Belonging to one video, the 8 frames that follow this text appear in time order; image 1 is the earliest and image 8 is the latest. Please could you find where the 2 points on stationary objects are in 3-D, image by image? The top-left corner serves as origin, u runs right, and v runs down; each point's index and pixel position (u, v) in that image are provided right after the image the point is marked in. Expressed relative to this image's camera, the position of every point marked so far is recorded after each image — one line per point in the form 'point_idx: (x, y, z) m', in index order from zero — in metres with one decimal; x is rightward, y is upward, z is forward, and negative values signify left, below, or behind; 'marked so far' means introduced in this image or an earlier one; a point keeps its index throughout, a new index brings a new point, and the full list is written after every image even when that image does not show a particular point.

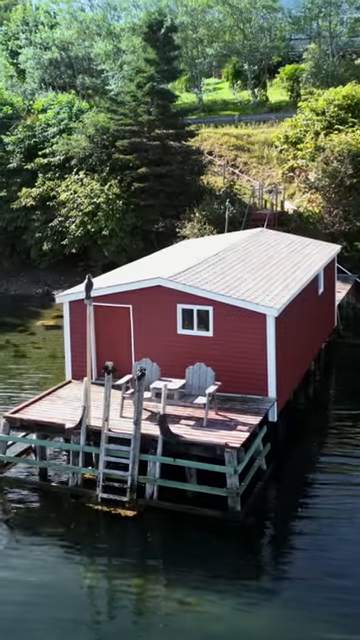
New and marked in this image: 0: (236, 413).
0: (+1.0, -1.7, +12.5) m
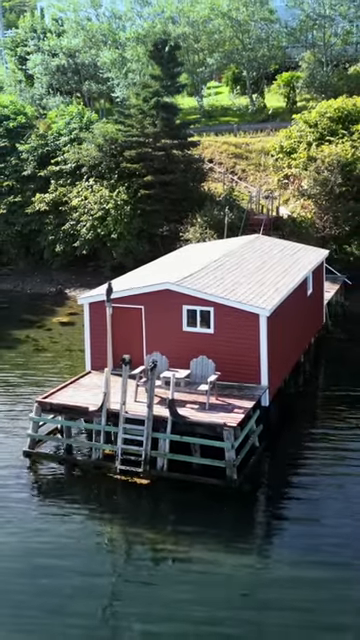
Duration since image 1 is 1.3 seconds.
0: (+1.1, -1.6, +14.7) m
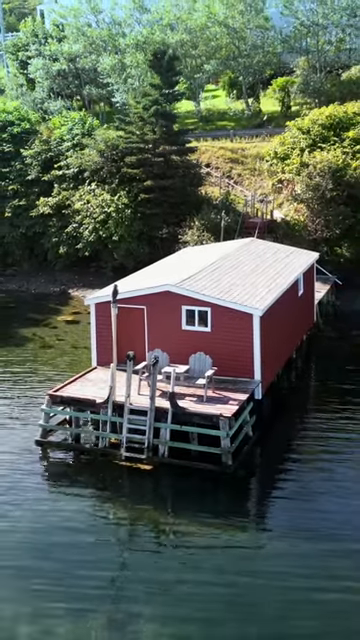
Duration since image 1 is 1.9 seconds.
0: (+1.1, -1.6, +16.0) m
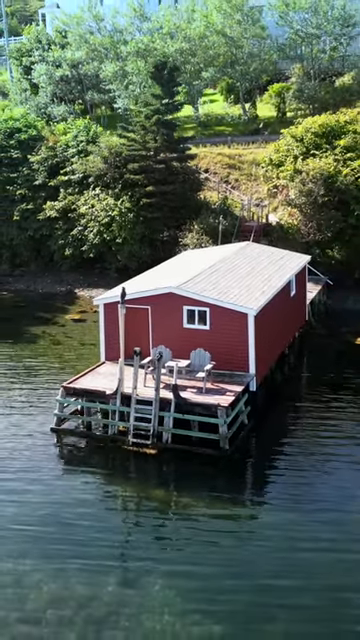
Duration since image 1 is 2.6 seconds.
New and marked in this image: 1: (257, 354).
0: (+1.2, -1.6, +17.7) m
1: (+2.0, -0.9, +18.6) m
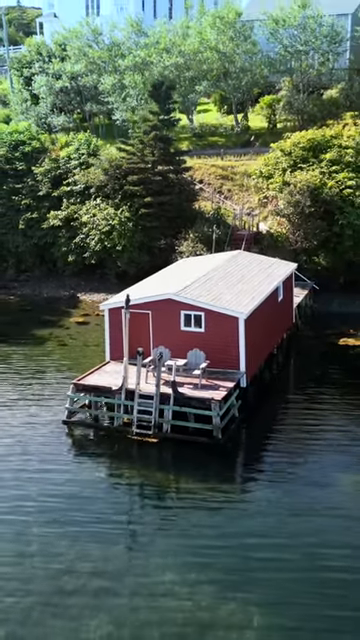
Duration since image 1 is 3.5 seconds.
0: (+1.1, -1.7, +19.8) m
1: (+2.0, -1.0, +20.8) m
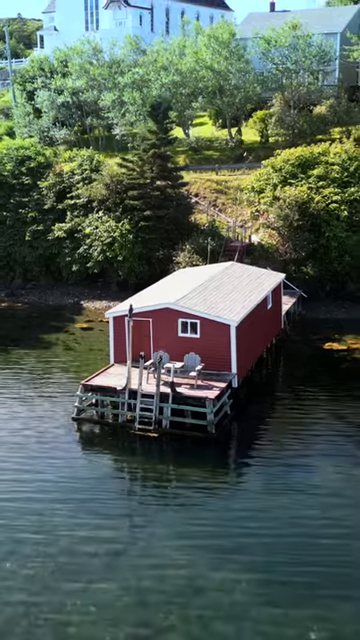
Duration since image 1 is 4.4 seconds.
0: (+1.0, -1.9, +22.0) m
1: (+1.9, -1.2, +23.0) m
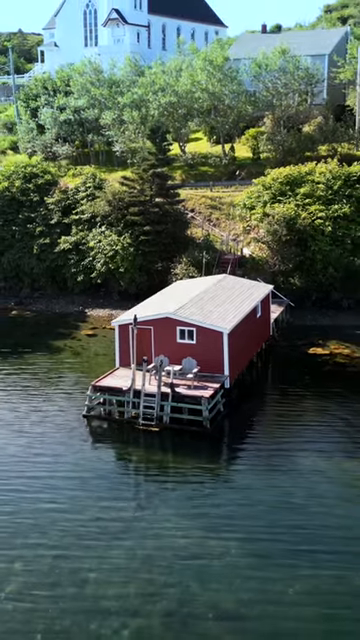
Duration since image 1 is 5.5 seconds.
0: (+1.0, -2.2, +24.9) m
1: (+1.8, -1.5, +25.9) m
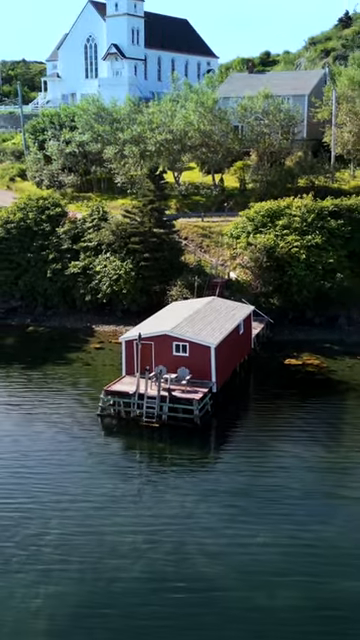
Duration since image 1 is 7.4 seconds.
0: (+0.8, -2.9, +30.7) m
1: (+1.6, -2.3, +31.7) m
